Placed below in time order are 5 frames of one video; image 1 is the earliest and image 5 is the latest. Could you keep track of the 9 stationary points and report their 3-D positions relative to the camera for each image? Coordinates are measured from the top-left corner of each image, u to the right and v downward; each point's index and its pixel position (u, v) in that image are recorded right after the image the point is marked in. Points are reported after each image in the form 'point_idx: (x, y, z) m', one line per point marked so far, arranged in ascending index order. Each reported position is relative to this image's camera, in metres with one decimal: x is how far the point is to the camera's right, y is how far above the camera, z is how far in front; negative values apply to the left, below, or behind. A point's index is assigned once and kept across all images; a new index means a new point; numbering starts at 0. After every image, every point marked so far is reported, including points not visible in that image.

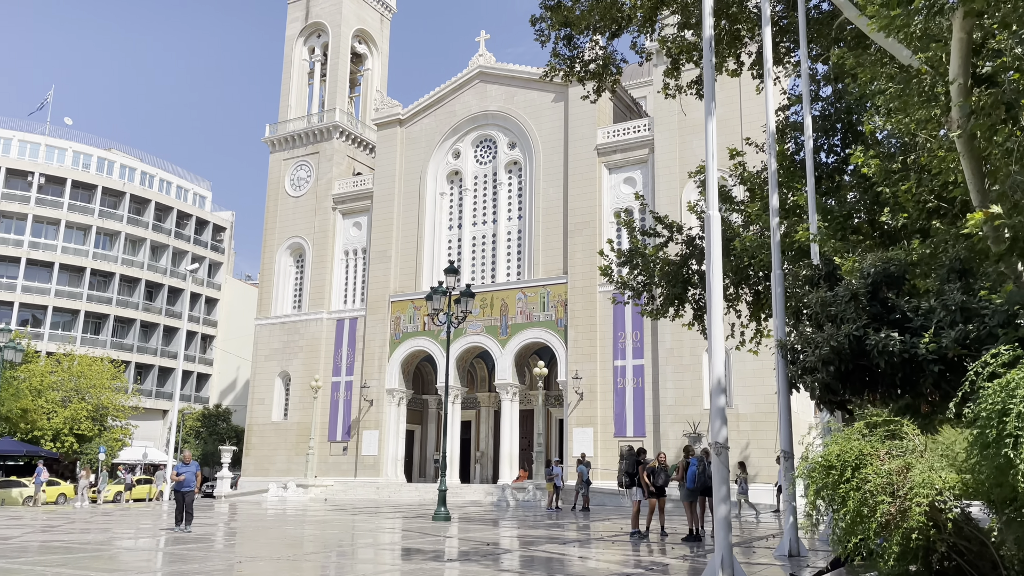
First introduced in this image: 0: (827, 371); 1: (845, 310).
0: (+3.6, -0.9, +9.4) m
1: (+3.9, -0.3, +9.6) m
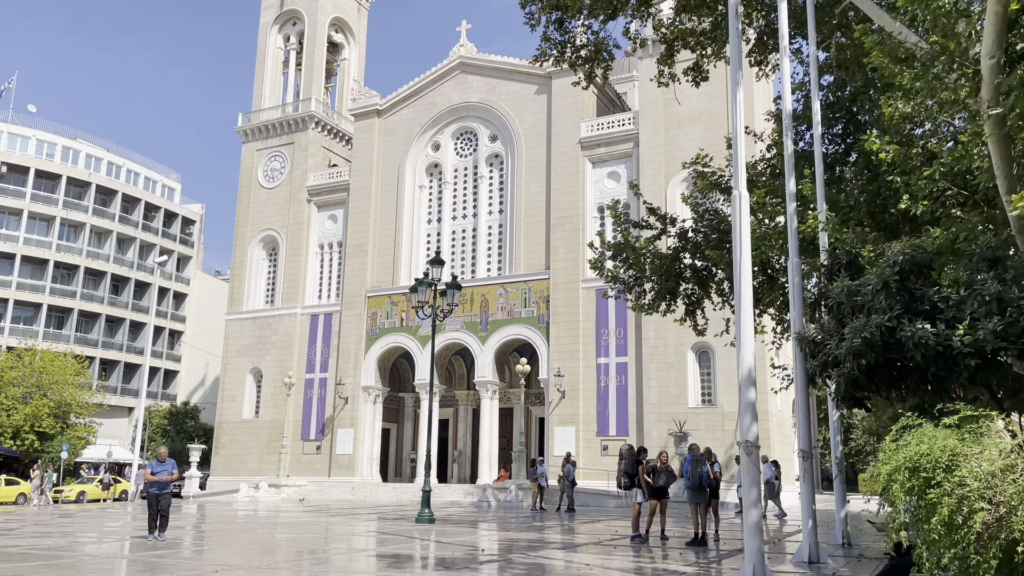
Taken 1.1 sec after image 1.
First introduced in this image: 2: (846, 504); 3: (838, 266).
0: (+3.7, -0.8, +8.7) m
1: (+3.9, -0.1, +9.0) m
2: (+4.9, -3.1, +12.2) m
3: (+4.2, +0.3, +10.6) m
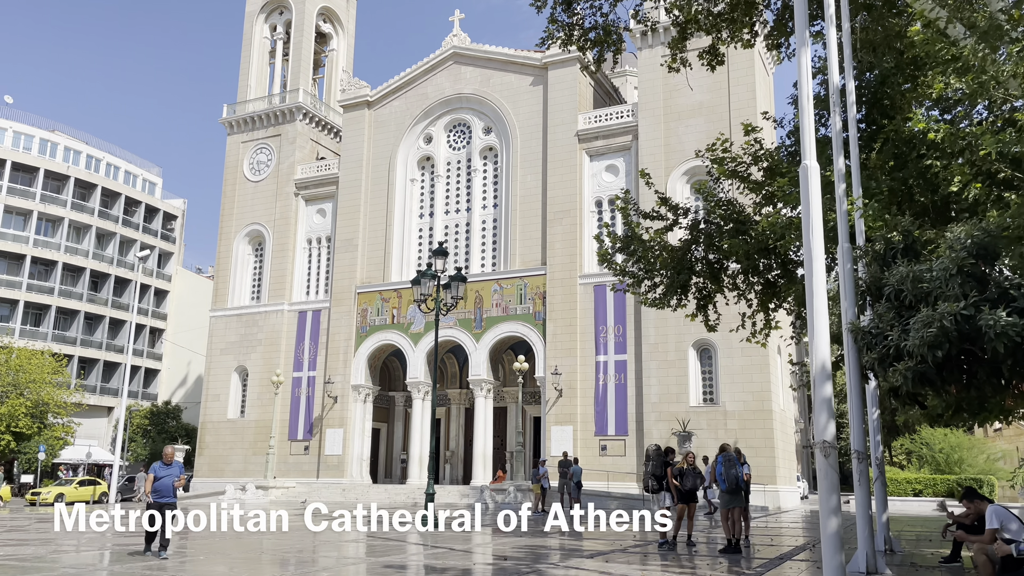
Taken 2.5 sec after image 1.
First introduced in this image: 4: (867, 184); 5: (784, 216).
0: (+4.0, -0.7, +8.0) m
1: (+4.3, 0.0, +8.2) m
2: (+5.1, -3.0, +11.4) m
3: (+4.5, +0.4, +9.8) m
4: (+5.6, +1.6, +13.3) m
5: (+4.8, +1.3, +14.7) m
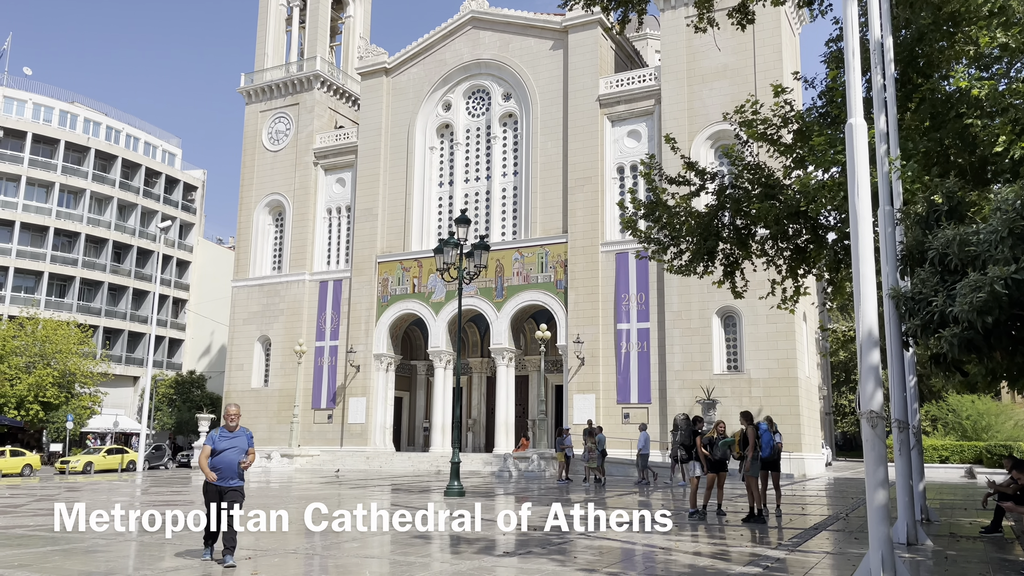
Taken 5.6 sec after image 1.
0: (+4.3, -0.3, +7.7) m
1: (+4.5, +0.3, +7.9) m
2: (+5.5, -2.5, +11.2) m
3: (+4.8, +0.8, +9.5) m
4: (+6.0, +2.2, +12.9) m
5: (+5.2, +1.9, +14.4) m
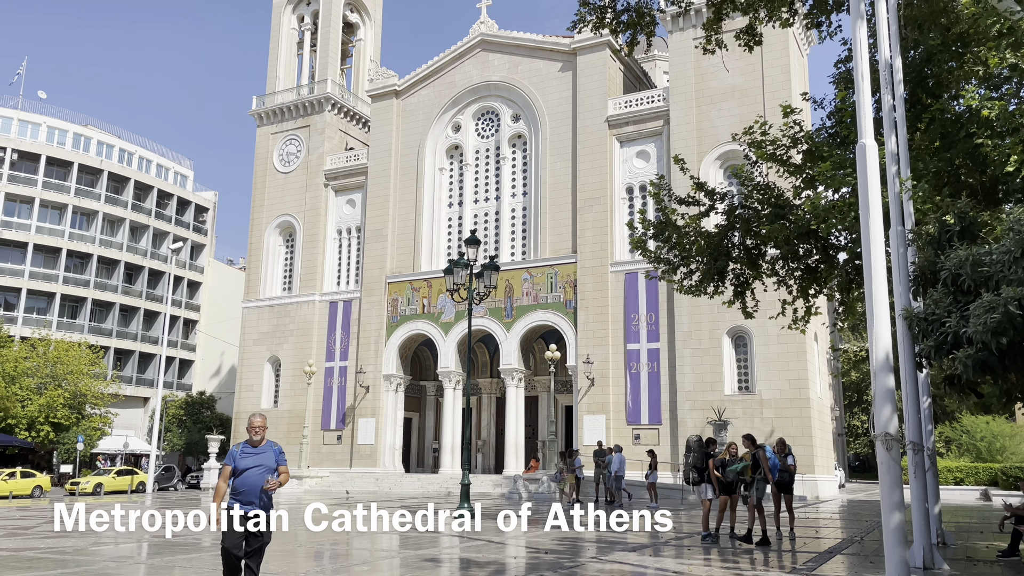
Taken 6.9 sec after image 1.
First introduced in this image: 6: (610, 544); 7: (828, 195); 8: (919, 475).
0: (+4.4, -0.5, +7.6) m
1: (+4.6, +0.2, +7.9) m
2: (+5.7, -2.8, +11.1) m
3: (+4.9, +0.6, +9.5) m
4: (+6.2, +1.9, +12.9) m
5: (+5.4, +1.5, +14.3) m
6: (+1.5, -3.9, +12.5) m
7: (+5.4, +1.6, +14.4) m
8: (+4.5, -2.1, +9.2) m
